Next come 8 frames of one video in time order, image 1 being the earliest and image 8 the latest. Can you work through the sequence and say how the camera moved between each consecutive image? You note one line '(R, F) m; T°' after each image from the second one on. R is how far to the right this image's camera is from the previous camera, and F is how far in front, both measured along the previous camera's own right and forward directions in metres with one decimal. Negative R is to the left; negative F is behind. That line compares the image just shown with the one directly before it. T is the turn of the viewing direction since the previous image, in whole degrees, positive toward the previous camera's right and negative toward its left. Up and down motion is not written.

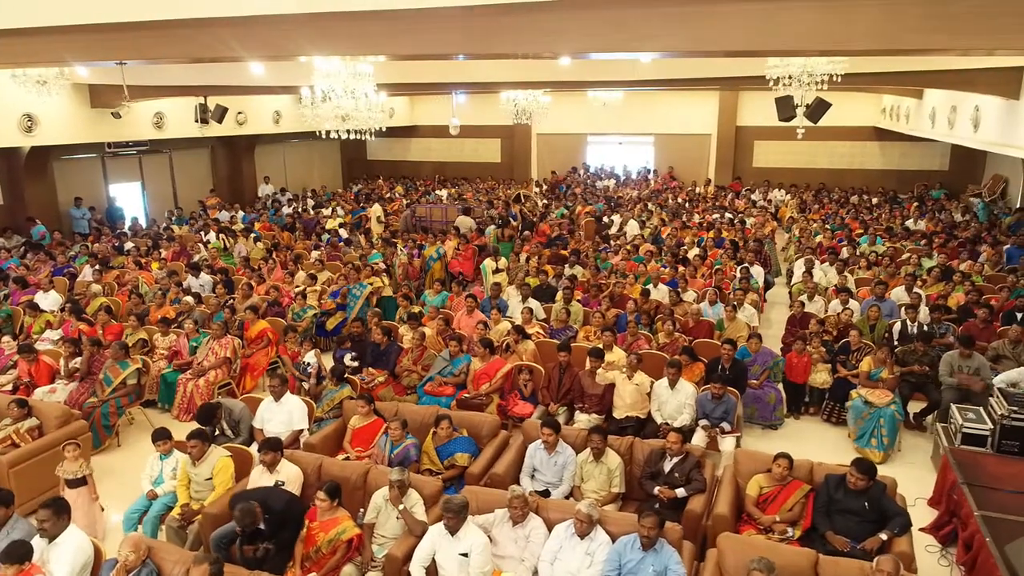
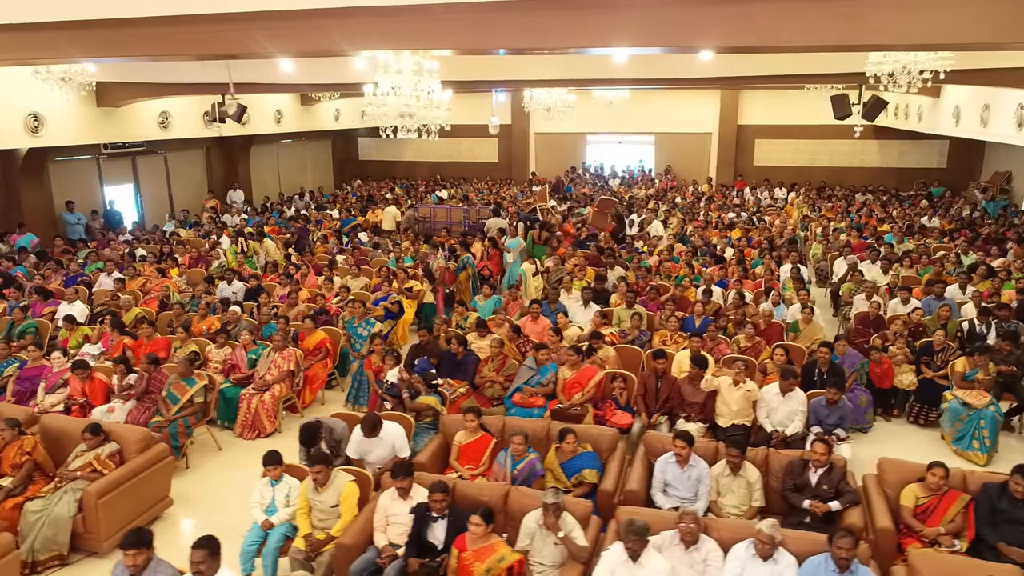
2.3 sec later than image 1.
(-1.1, +0.3) m; +3°
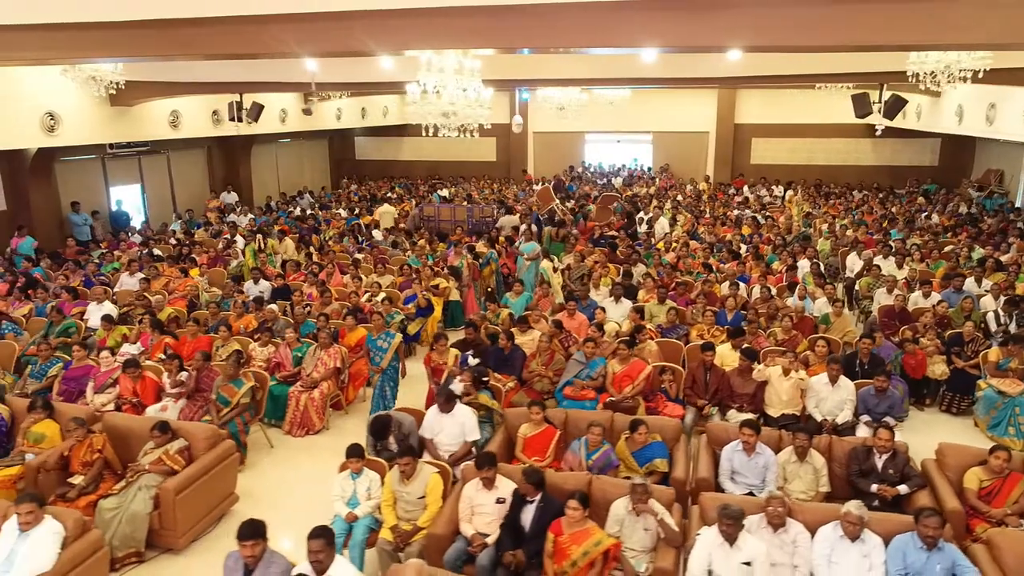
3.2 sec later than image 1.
(-0.6, -0.1) m; +2°
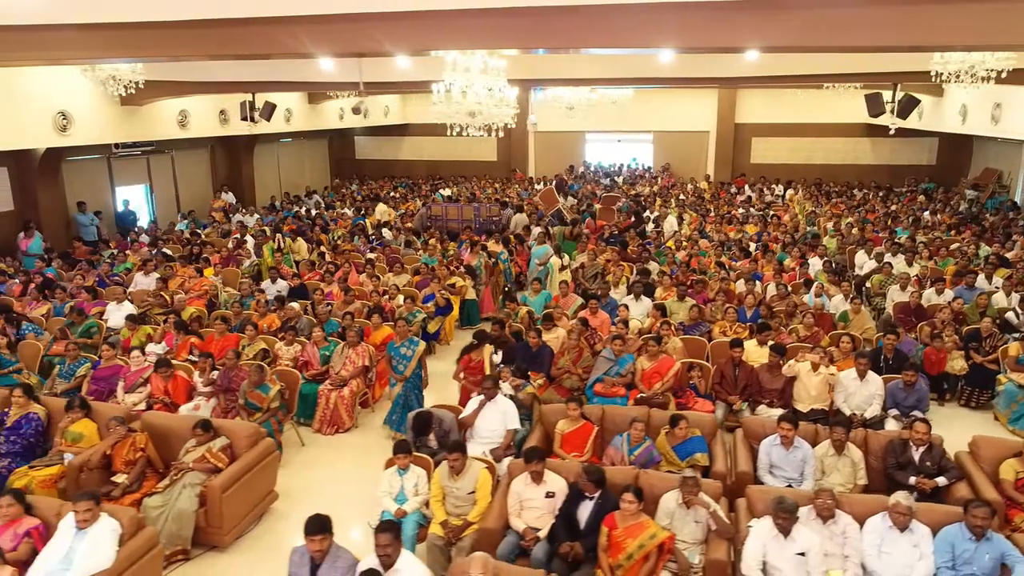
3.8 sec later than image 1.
(-0.4, 0.0) m; +1°
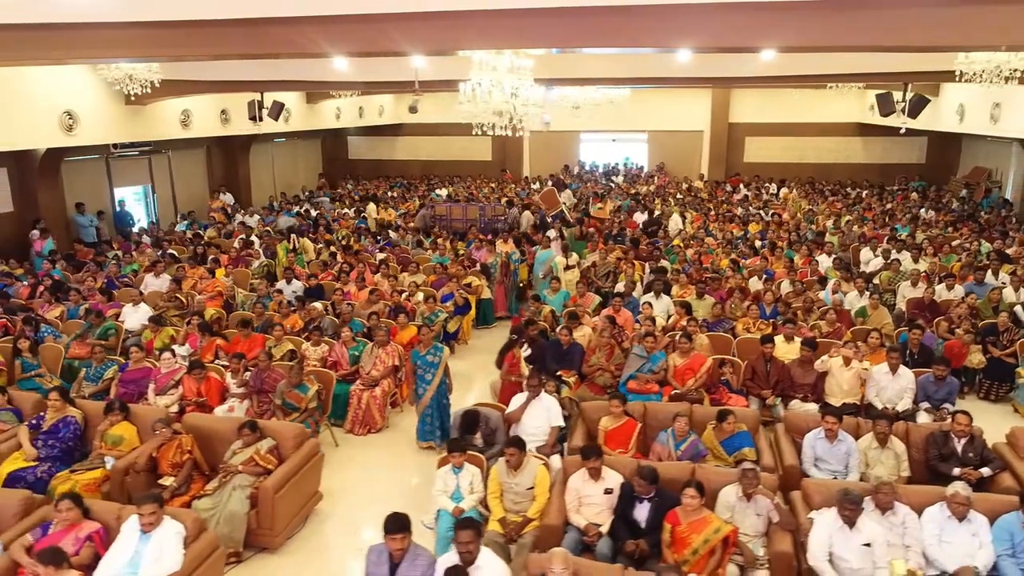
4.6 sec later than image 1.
(-0.5, 0.0) m; +2°
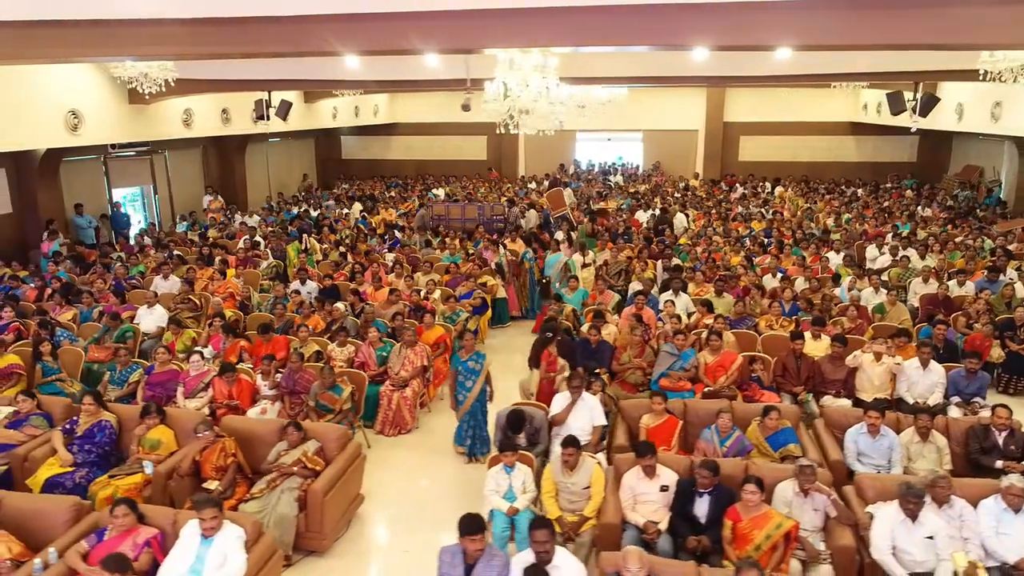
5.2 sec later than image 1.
(-0.4, 0.0) m; +2°
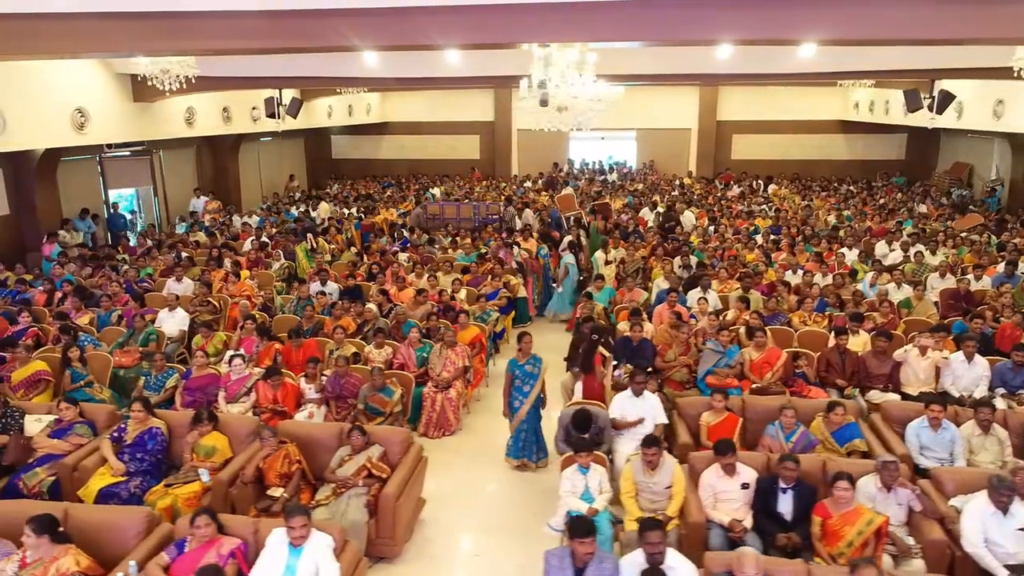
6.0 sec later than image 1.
(-0.6, +0.1) m; +2°
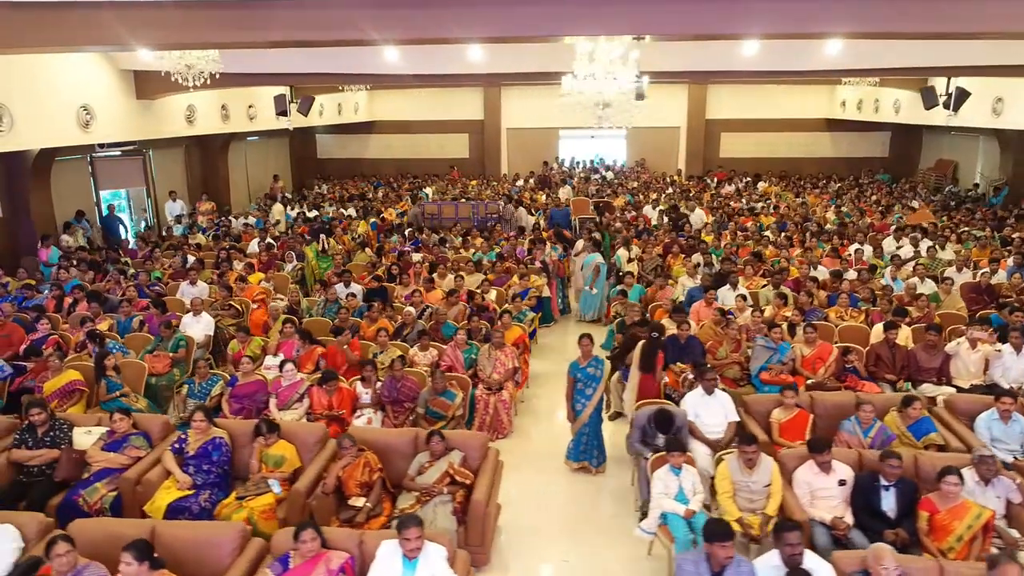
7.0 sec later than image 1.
(-0.8, +0.1) m; +3°
